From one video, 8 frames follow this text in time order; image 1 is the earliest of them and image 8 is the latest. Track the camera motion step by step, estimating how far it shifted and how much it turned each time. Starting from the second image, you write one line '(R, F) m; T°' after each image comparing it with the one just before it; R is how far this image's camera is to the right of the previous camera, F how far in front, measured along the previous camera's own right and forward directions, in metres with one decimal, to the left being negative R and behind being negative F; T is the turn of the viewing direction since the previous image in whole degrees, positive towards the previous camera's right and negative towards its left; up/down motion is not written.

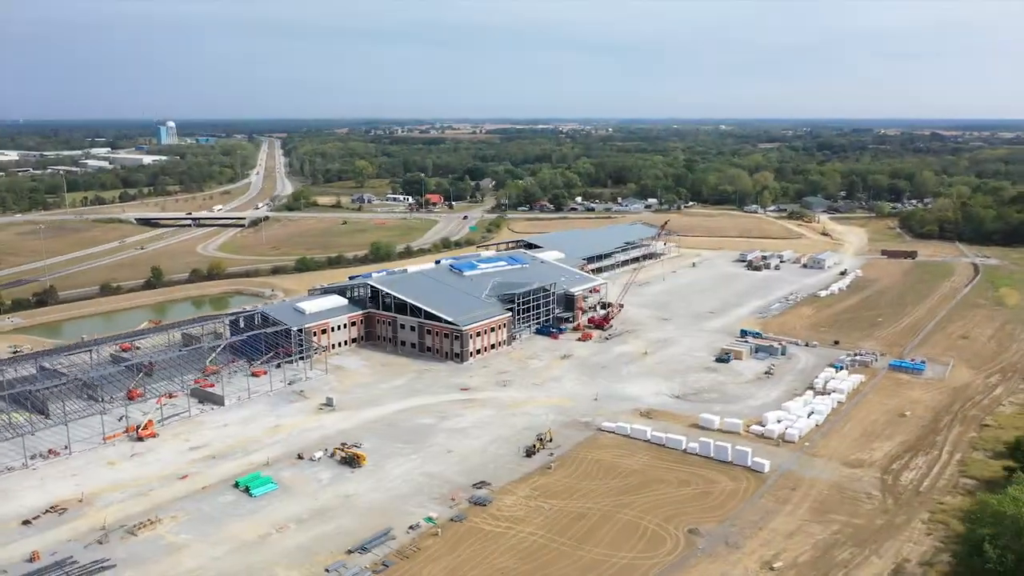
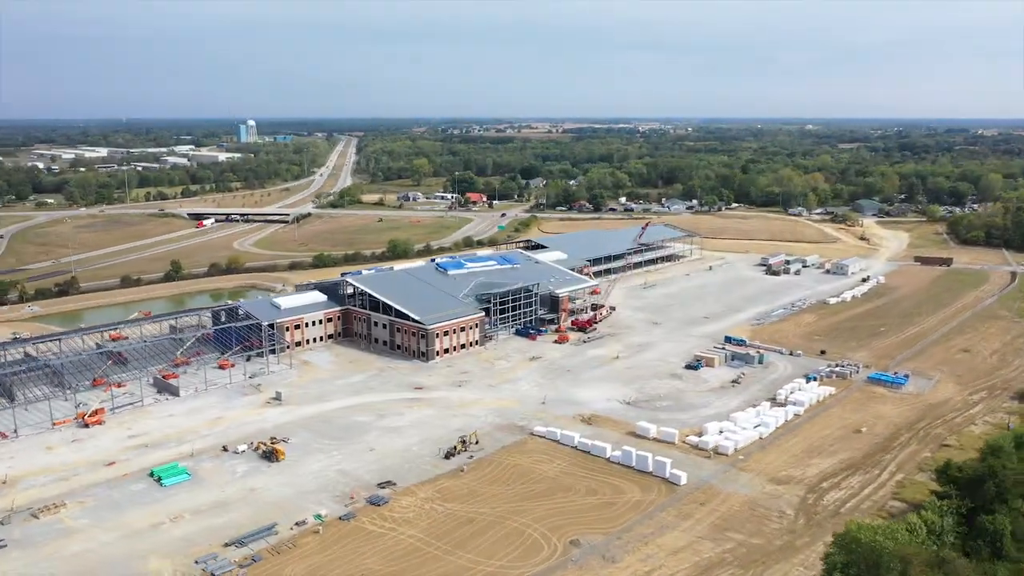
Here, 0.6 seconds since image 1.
(+4.7, +0.6) m; -6°
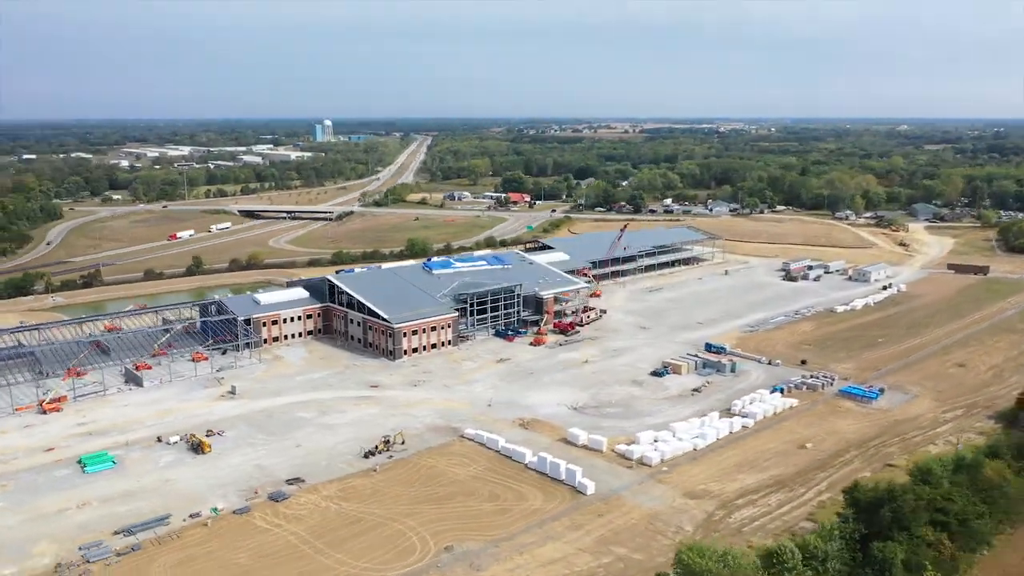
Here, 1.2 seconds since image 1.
(+4.7, +0.6) m; -6°
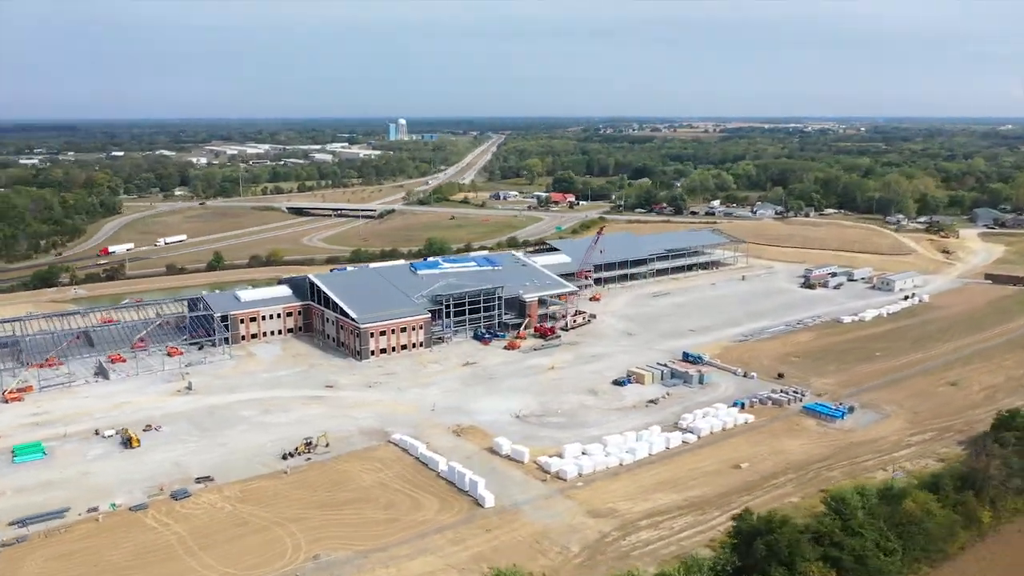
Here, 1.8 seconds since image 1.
(+4.7, +0.9) m; -6°
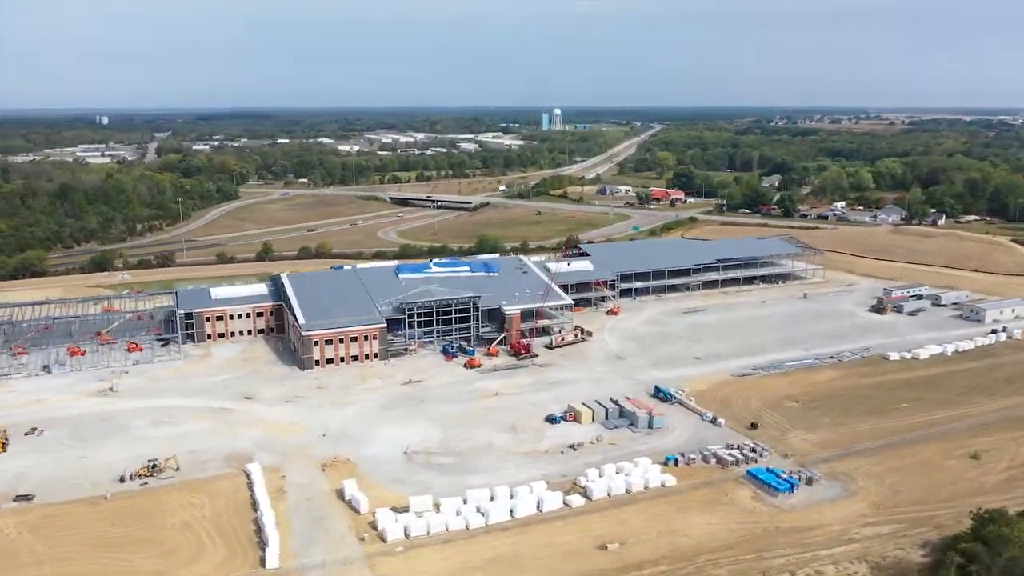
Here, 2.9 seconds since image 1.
(+8.0, +4.6) m; -12°
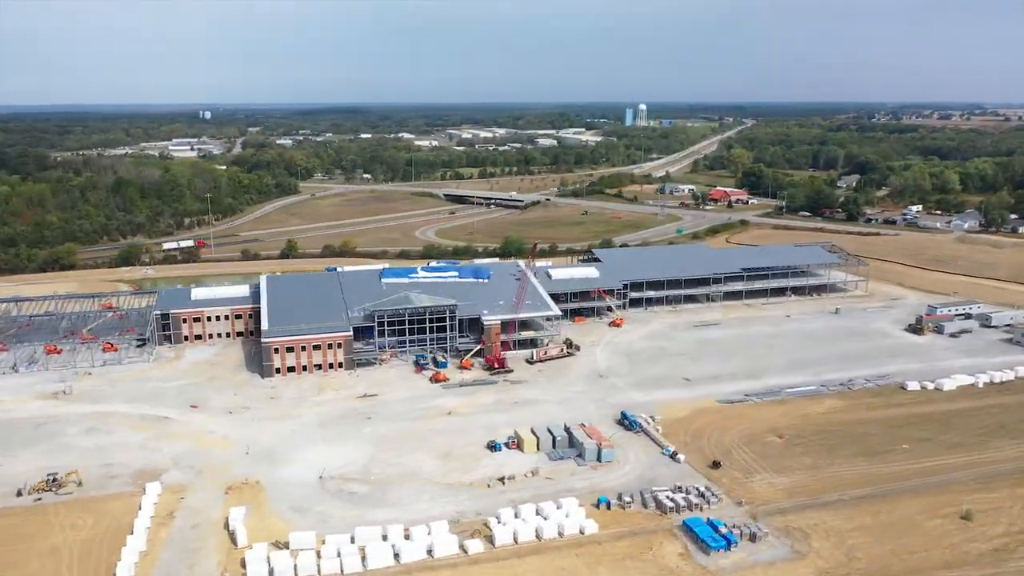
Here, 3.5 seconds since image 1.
(+4.4, +2.5) m; -6°
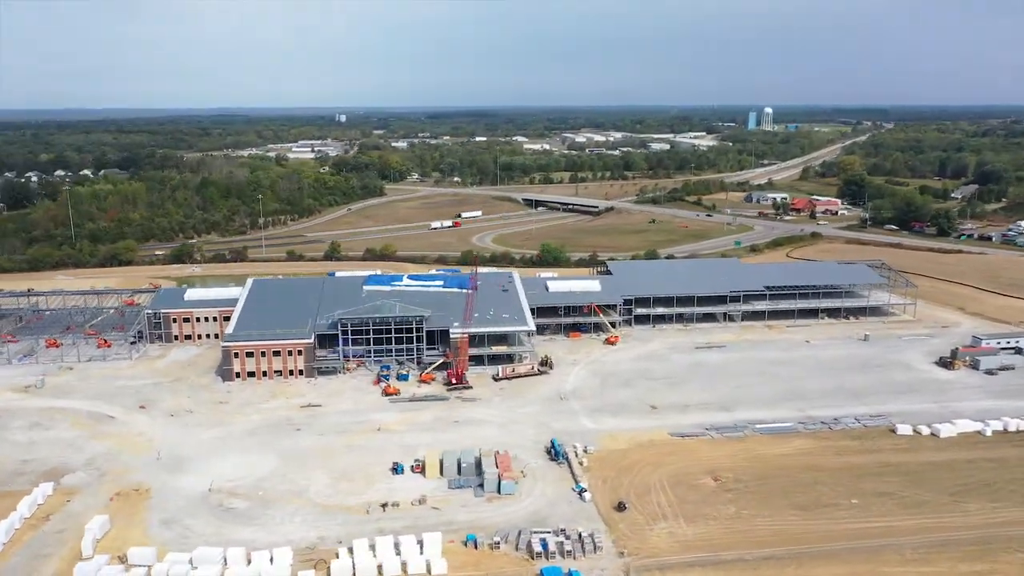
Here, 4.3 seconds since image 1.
(+6.0, +1.9) m; -9°
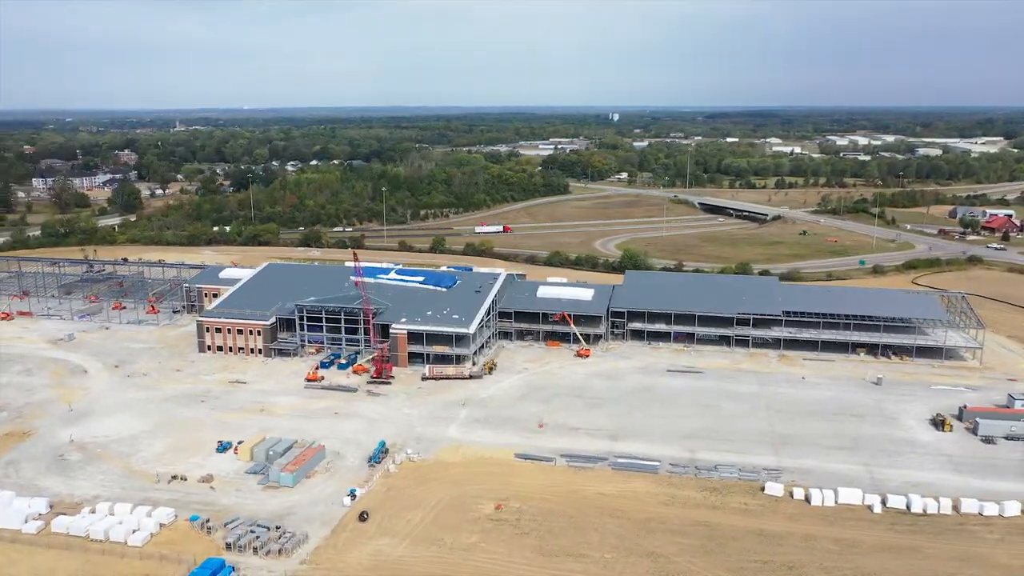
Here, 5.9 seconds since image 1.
(+12.3, +2.8) m; -19°
